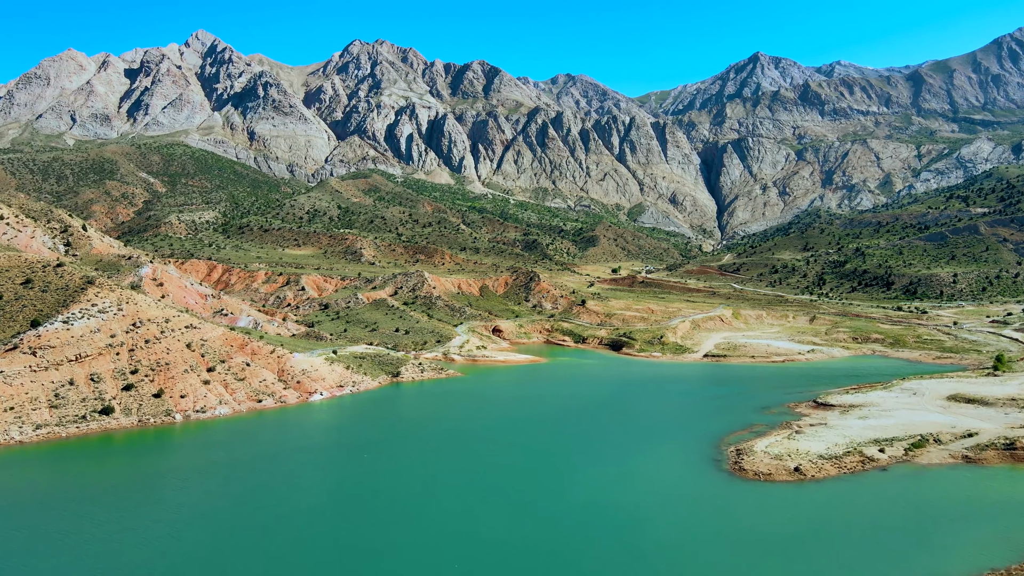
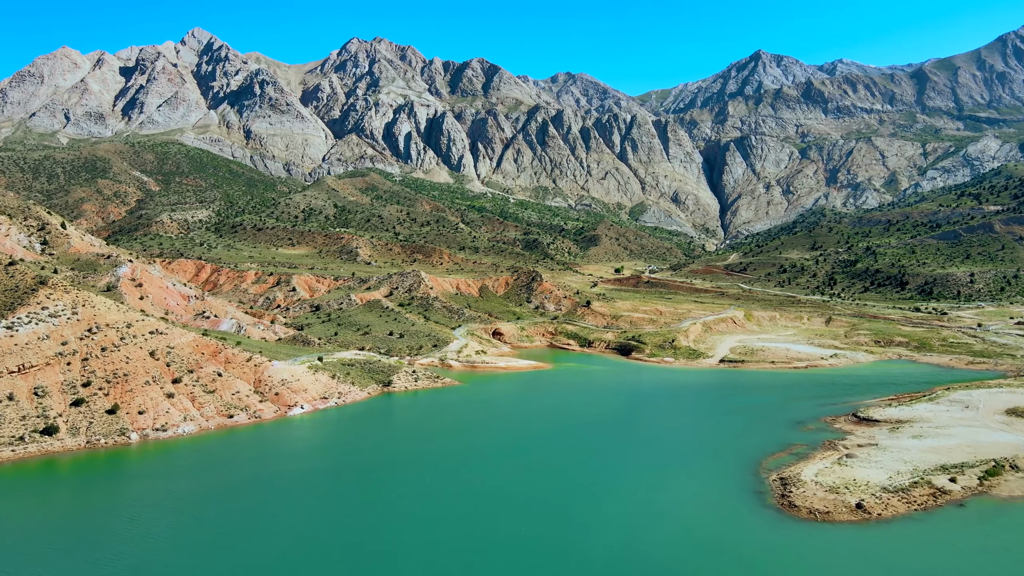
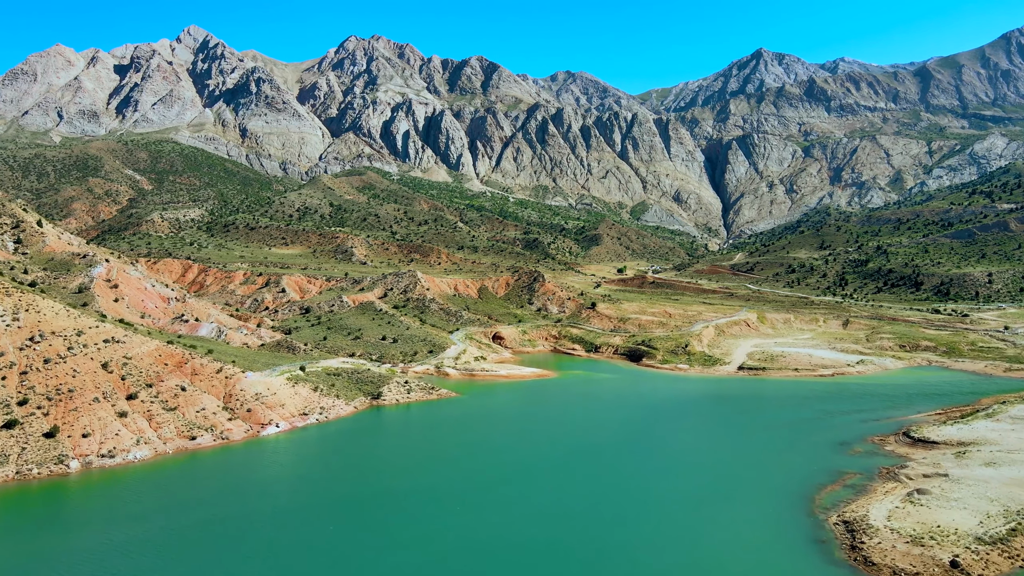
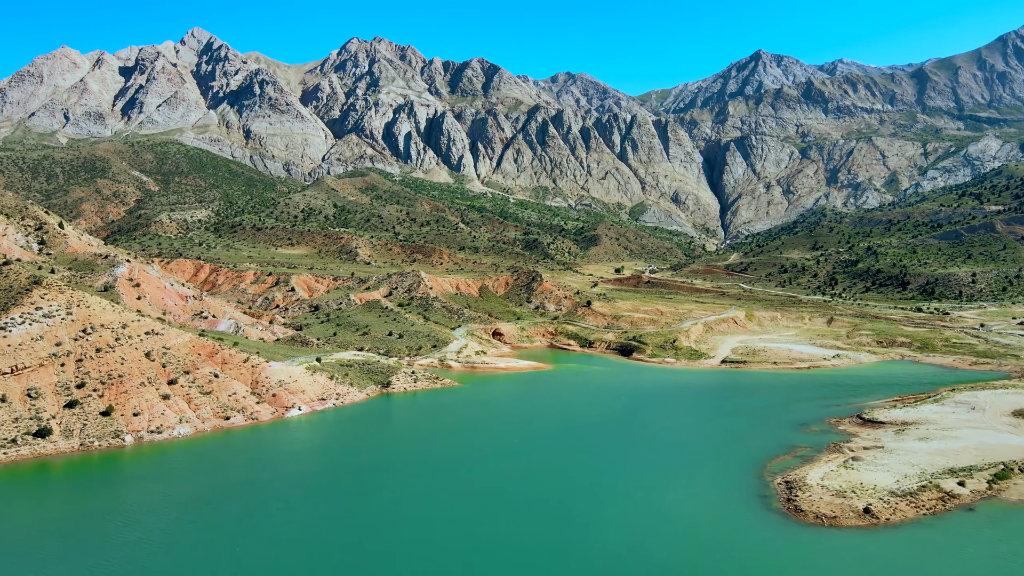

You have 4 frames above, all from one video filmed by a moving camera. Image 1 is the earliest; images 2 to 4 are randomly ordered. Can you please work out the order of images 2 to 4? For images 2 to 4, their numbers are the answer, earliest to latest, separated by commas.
2, 4, 3
